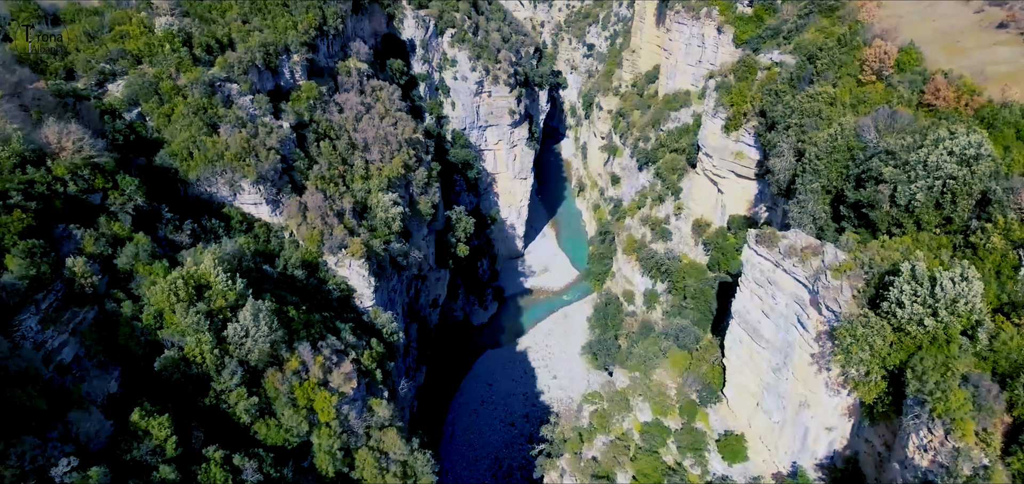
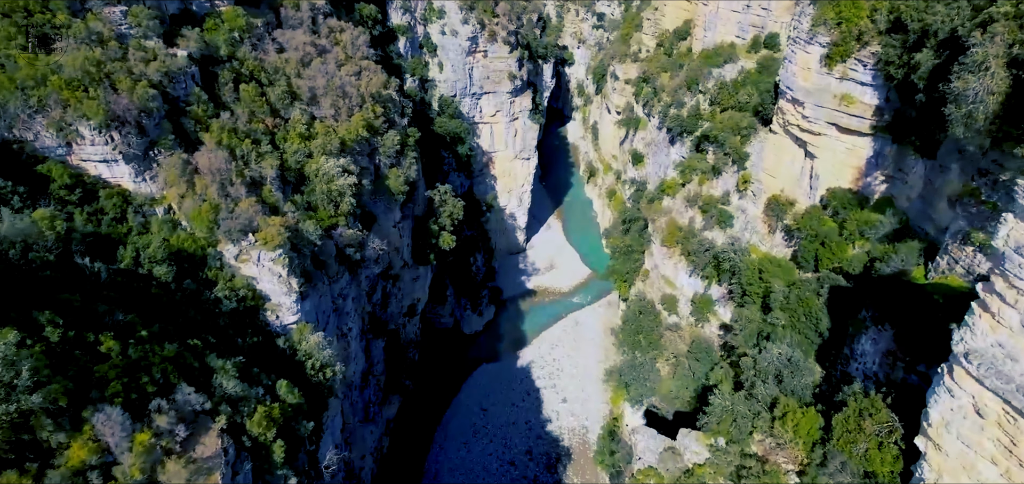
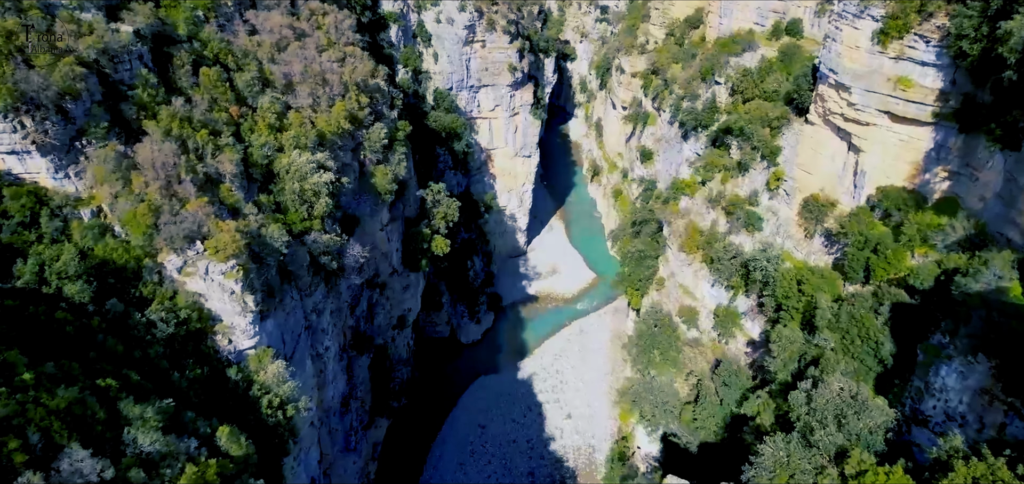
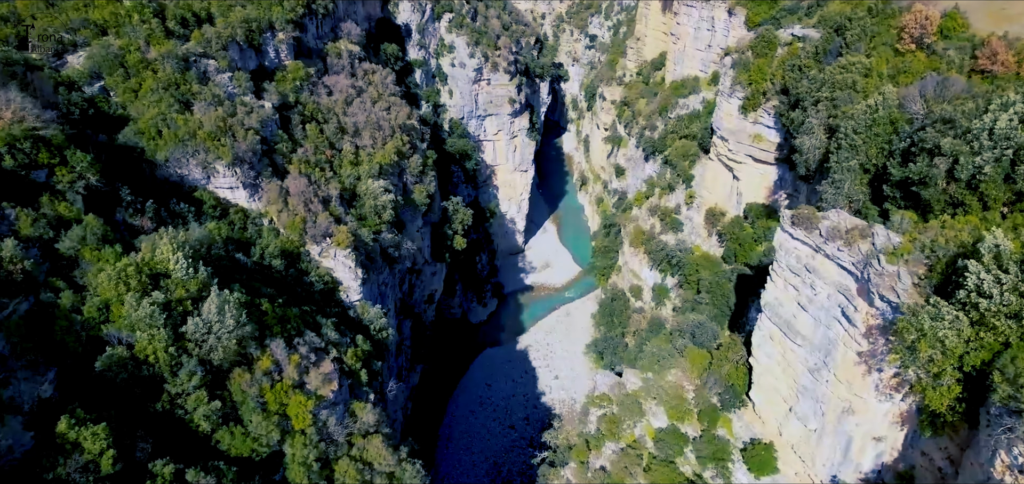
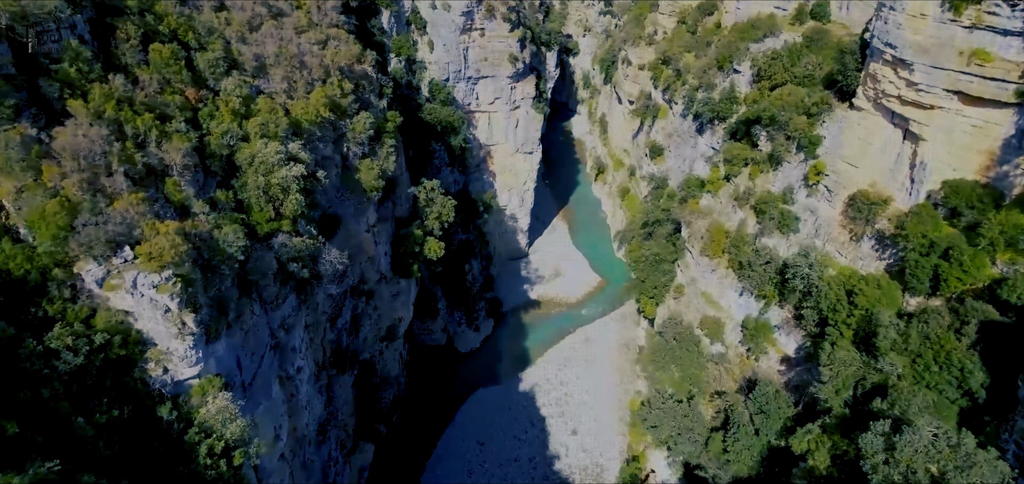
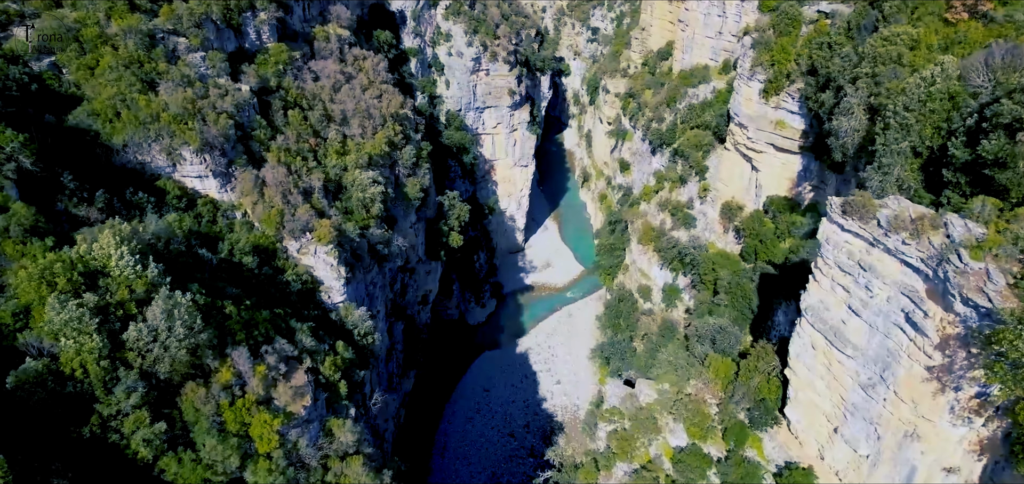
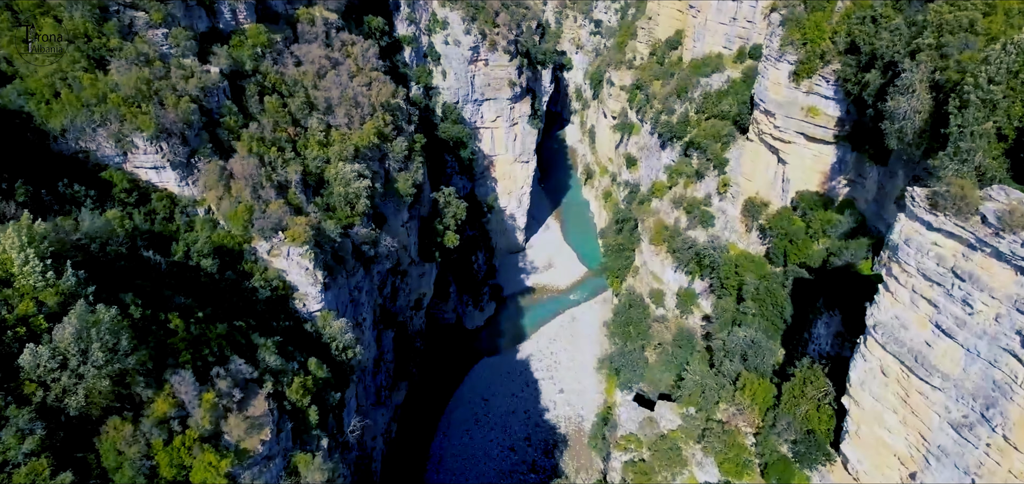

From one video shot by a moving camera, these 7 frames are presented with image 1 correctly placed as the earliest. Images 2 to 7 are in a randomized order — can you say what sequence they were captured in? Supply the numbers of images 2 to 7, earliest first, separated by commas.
4, 6, 7, 2, 3, 5
